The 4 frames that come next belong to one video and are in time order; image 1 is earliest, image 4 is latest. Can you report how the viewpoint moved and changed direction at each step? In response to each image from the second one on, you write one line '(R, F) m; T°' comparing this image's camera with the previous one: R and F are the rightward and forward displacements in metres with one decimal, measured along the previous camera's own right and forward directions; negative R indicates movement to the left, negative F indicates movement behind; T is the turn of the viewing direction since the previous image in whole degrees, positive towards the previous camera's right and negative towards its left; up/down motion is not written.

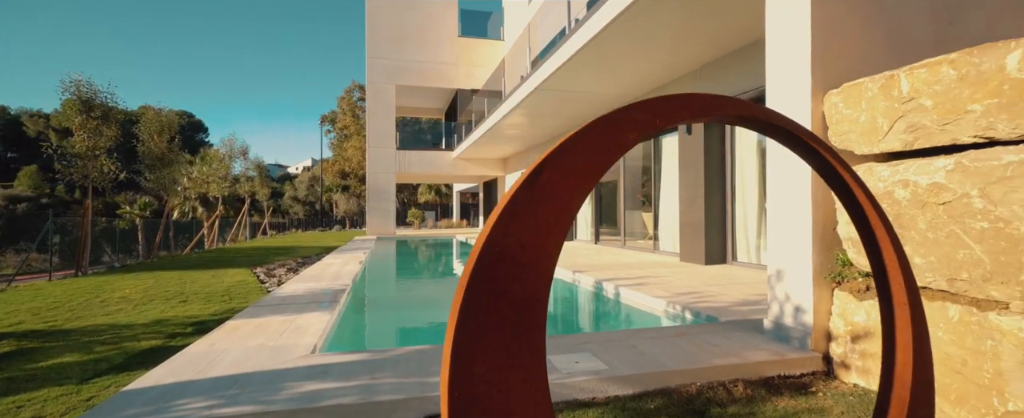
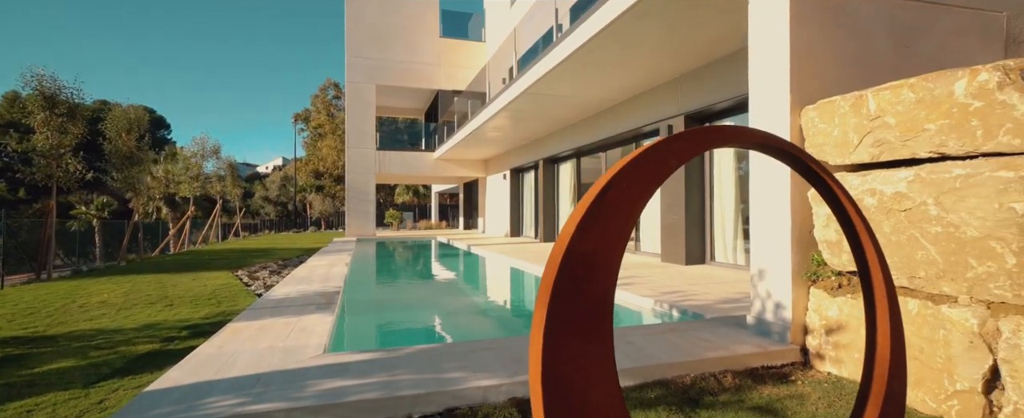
(-0.1, -0.1) m; +3°
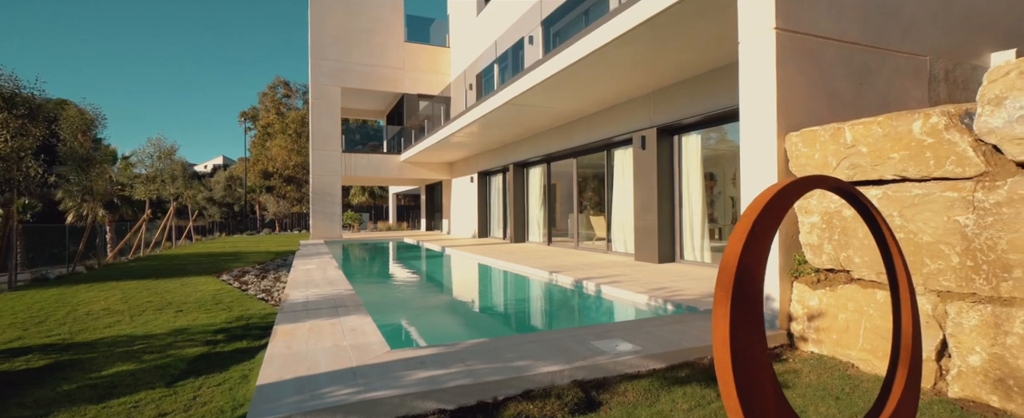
(-0.5, -0.3) m; +6°
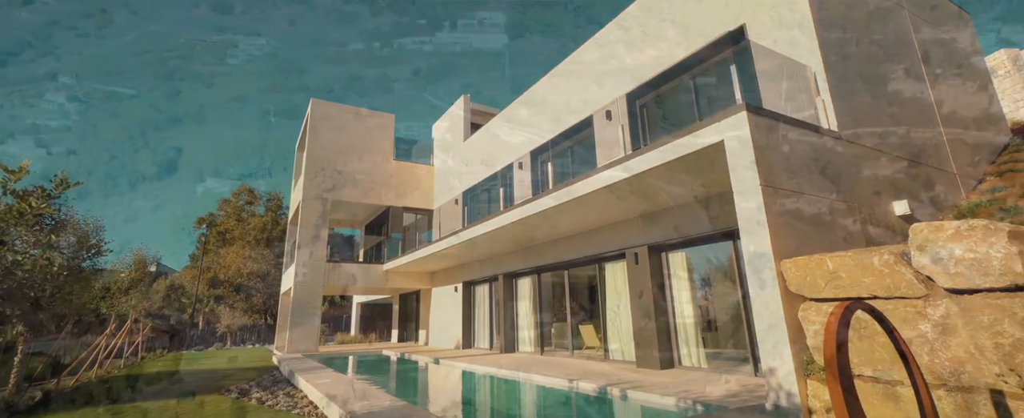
(-1.0, -0.6) m; +7°
